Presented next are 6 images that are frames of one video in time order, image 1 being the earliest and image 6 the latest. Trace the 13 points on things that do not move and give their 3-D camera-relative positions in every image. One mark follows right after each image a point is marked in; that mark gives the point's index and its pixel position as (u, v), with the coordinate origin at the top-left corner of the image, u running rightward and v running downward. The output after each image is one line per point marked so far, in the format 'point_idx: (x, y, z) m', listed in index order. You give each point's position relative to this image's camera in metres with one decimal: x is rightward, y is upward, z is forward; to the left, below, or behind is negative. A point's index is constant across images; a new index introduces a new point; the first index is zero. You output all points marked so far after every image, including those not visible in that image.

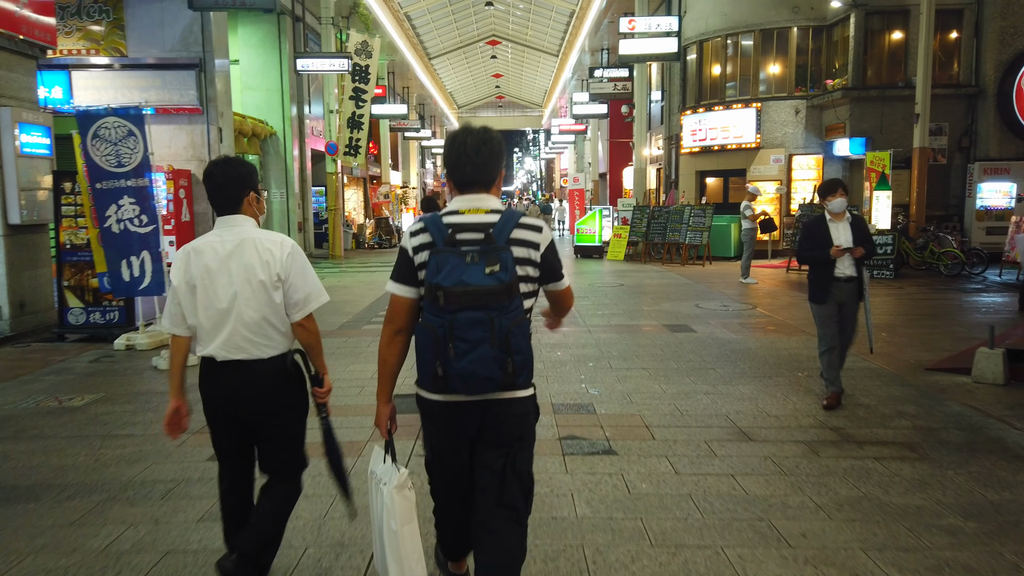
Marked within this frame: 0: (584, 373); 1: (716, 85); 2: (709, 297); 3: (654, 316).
0: (+0.6, -0.7, +6.5) m
1: (+4.9, +4.8, +18.3) m
2: (+2.9, -0.1, +11.2) m
3: (+1.8, -0.4, +9.5) m
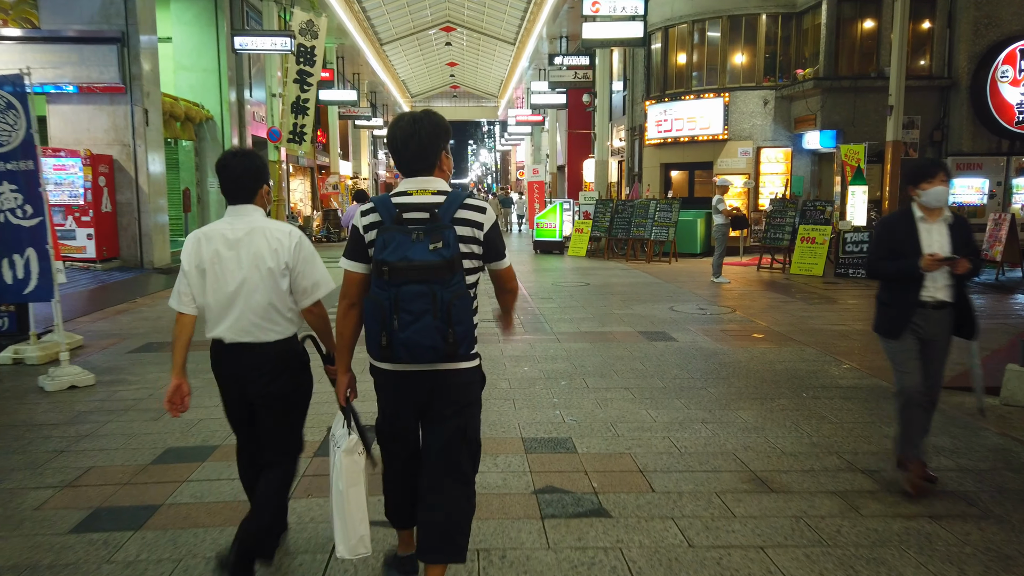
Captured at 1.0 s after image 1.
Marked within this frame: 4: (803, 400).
0: (+0.3, -0.8, +5.6) m
1: (+3.9, +4.9, +17.5) m
2: (+2.3, -0.2, +10.3) m
3: (+1.3, -0.4, +8.6) m
4: (+2.1, -0.8, +5.4) m
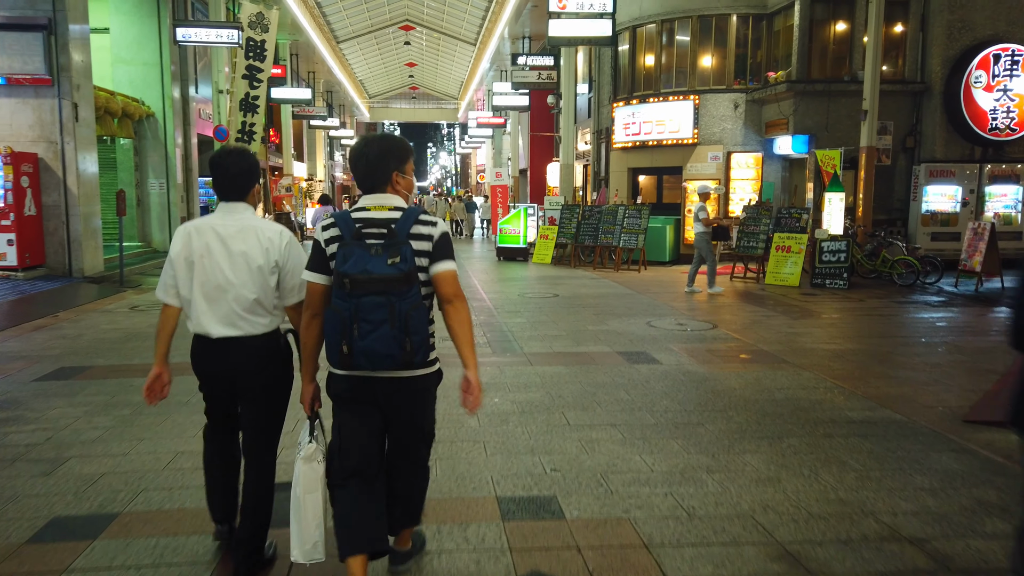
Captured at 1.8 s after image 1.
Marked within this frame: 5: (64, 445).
0: (+0.1, -0.9, +4.8) m
1: (+3.0, +4.7, +16.9) m
2: (+1.9, -0.3, +9.6) m
3: (+0.9, -0.5, +7.9) m
4: (+1.9, -0.9, +4.7) m
5: (-2.7, -1.0, +4.6) m
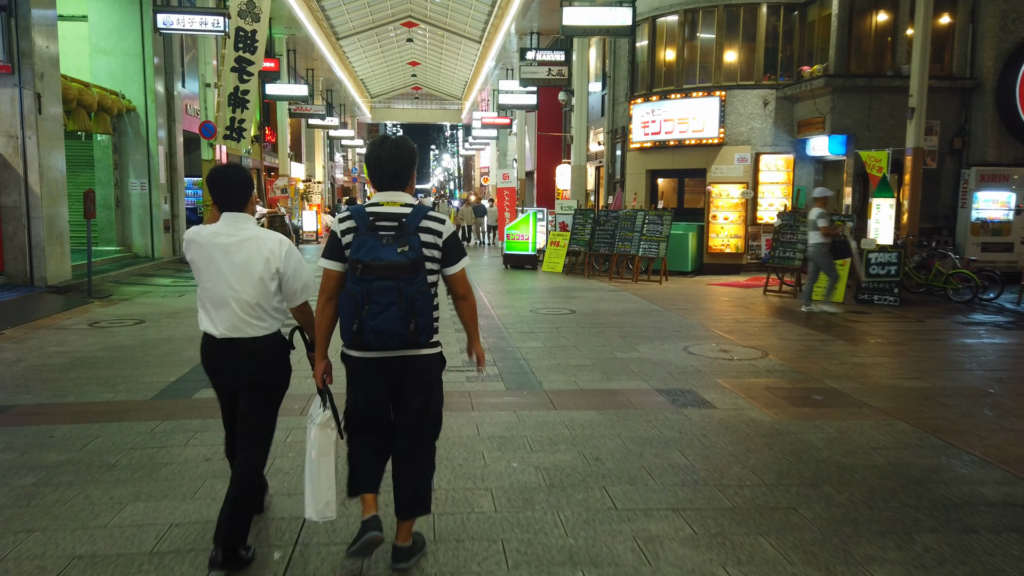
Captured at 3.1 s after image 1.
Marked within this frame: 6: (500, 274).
0: (+0.3, -1.1, +3.5) m
1: (+3.2, +4.4, +15.6) m
2: (+2.0, -0.5, +8.4) m
3: (+1.1, -0.7, +6.6) m
4: (+2.0, -1.1, +3.4) m
5: (-2.6, -1.1, +3.4) m
6: (-0.2, +0.3, +15.3) m
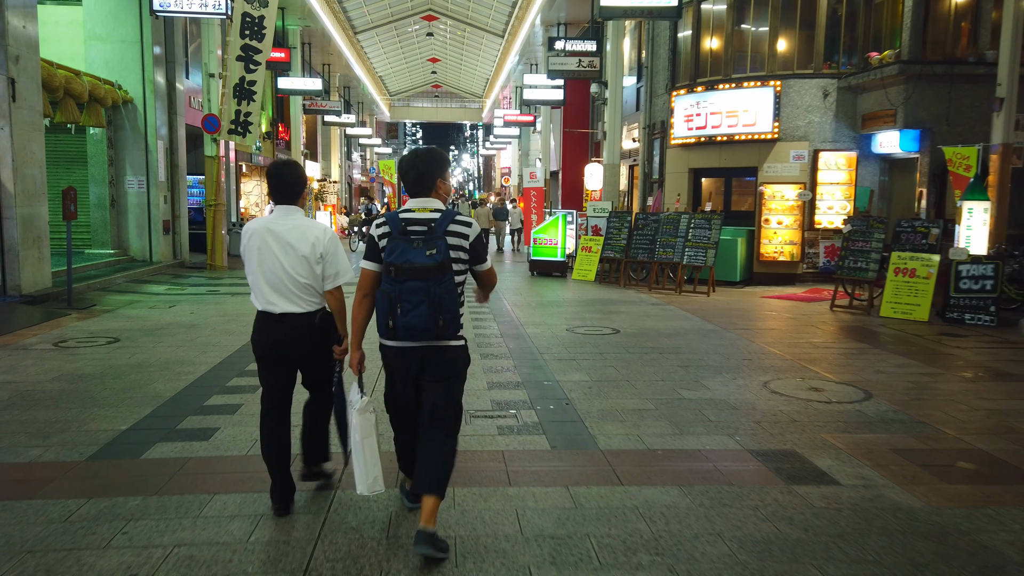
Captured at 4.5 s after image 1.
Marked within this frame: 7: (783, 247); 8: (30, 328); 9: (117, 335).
0: (+0.5, -1.3, +2.1) m
1: (+3.8, +4.2, +14.1) m
2: (+2.3, -0.7, +6.9) m
3: (+1.4, -0.9, +5.2) m
4: (+2.2, -1.3, +2.0) m
5: (-2.4, -1.3, +2.0) m
6: (+0.3, +0.1, +13.9) m
7: (+4.7, +0.7, +13.2) m
8: (-5.6, -0.5, +8.9) m
9: (-4.3, -0.5, +8.4) m
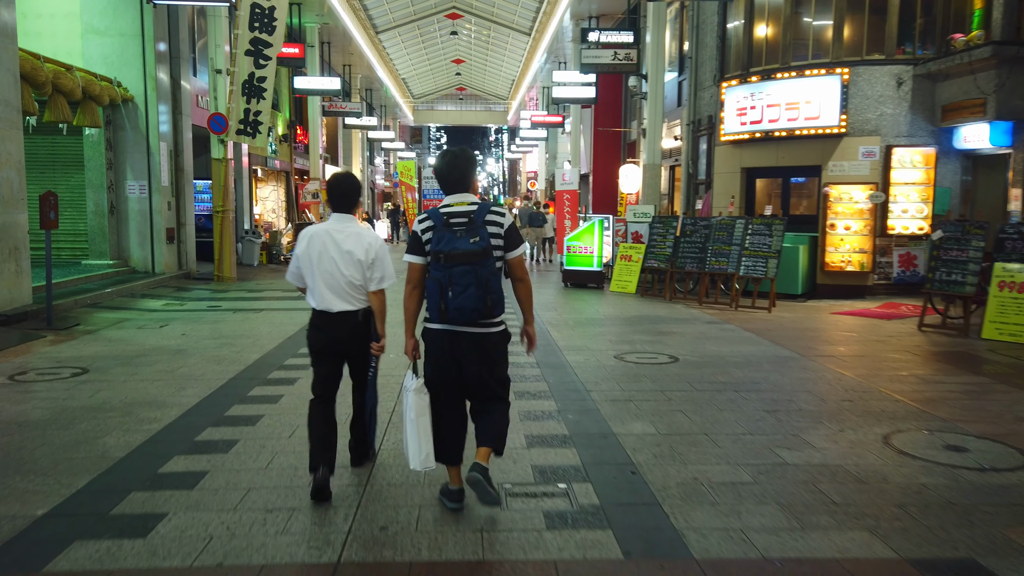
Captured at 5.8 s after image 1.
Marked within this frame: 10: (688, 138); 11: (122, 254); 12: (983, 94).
0: (+0.6, -1.4, +0.7) m
1: (+4.3, +4.0, +12.7) m
2: (+2.6, -0.9, +5.5) m
3: (+1.6, -1.1, +3.8) m
4: (+2.4, -1.4, +0.6) m
5: (-2.2, -1.4, +0.7) m
6: (+0.8, -0.1, +12.5) m
7: (+5.2, +0.5, +11.7) m
8: (-5.2, -0.7, +7.7) m
9: (-4.0, -0.7, +7.1) m
10: (+3.5, +3.0, +15.3) m
11: (-7.1, +0.6, +14.0) m
12: (+6.5, +2.7, +10.6) m
